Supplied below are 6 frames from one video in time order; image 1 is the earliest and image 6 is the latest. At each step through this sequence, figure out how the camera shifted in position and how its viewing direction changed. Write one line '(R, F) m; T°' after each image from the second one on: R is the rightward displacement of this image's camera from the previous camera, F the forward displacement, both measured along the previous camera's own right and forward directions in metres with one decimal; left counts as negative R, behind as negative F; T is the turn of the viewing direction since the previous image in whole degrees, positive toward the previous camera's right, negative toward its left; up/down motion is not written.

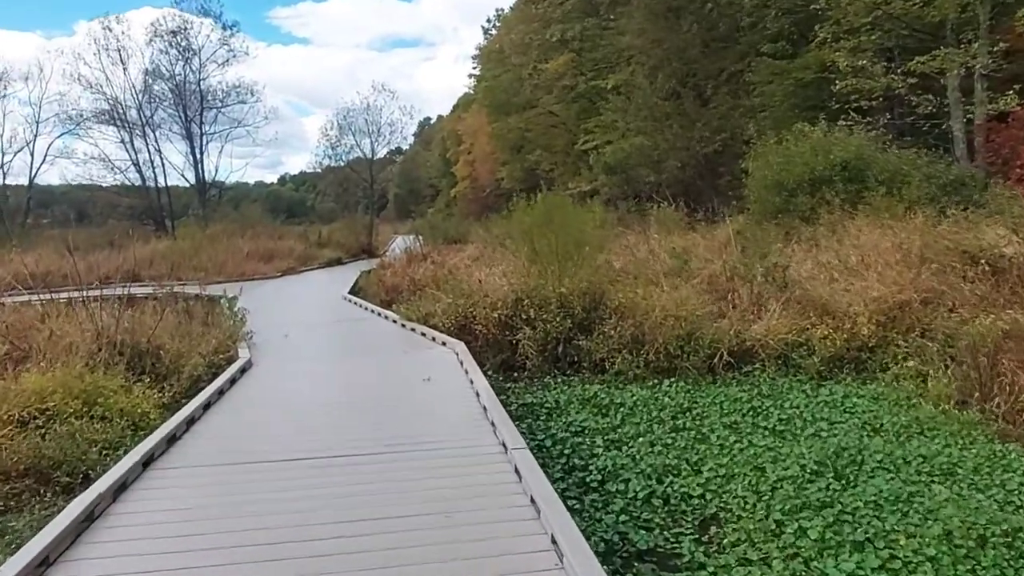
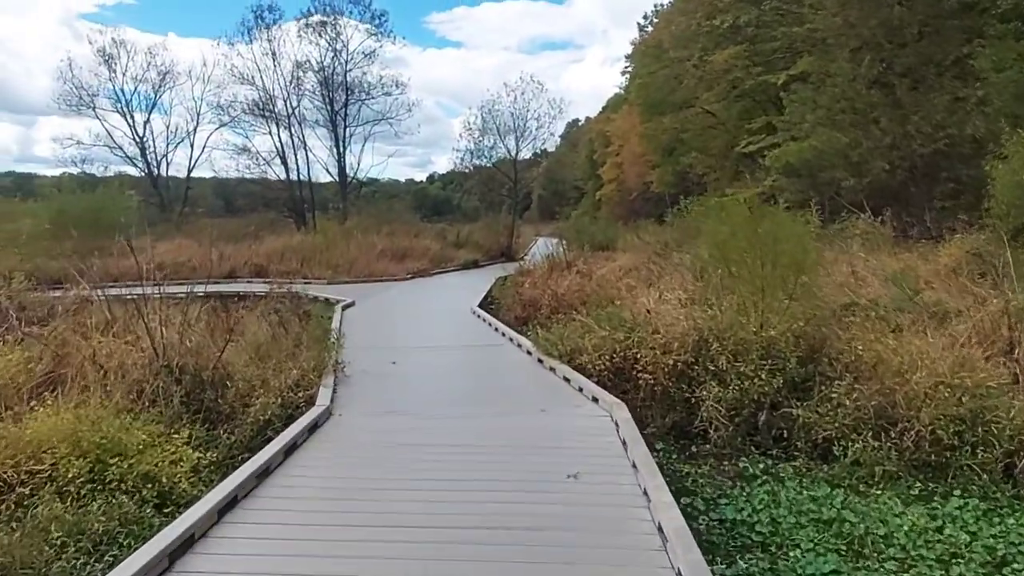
(-0.3, +1.7) m; -11°
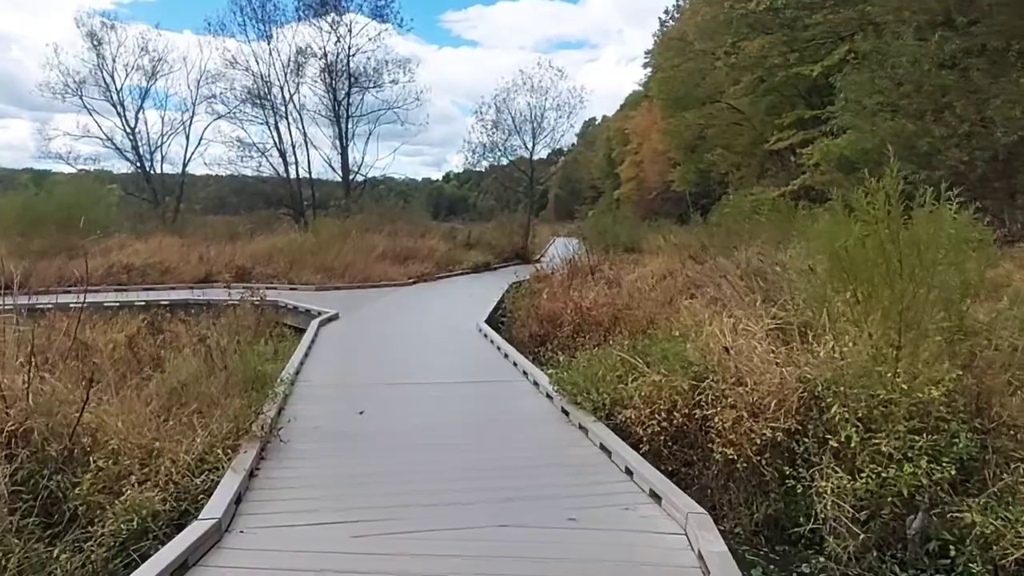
(0.0, +1.5) m; -1°
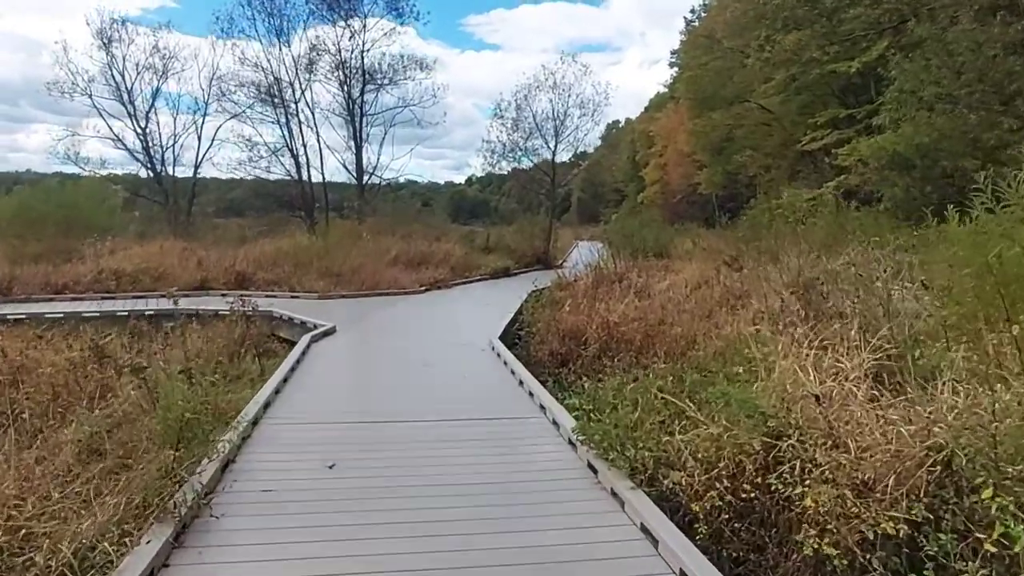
(0.0, +0.8) m; -2°
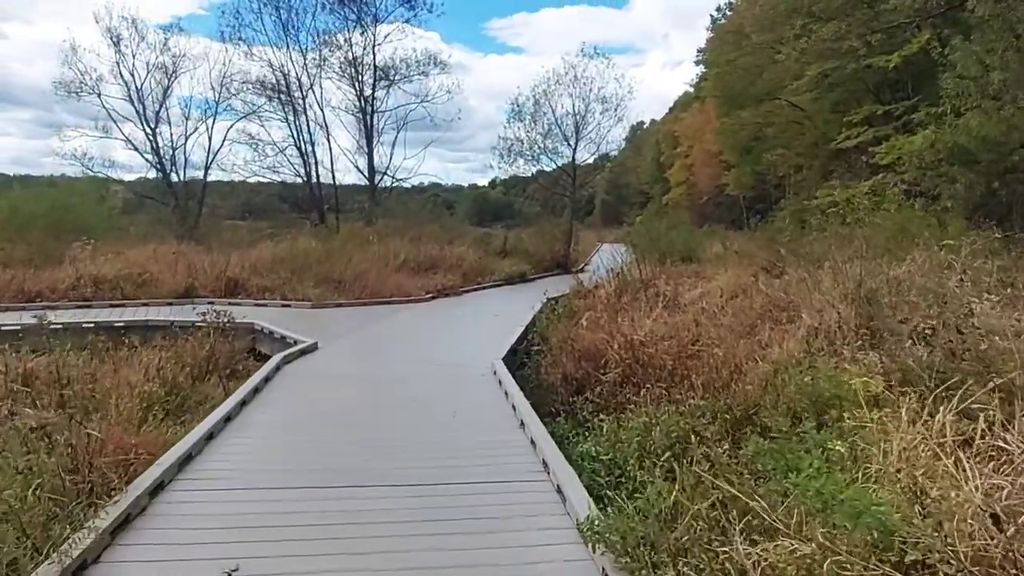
(+0.1, +0.9) m; -2°
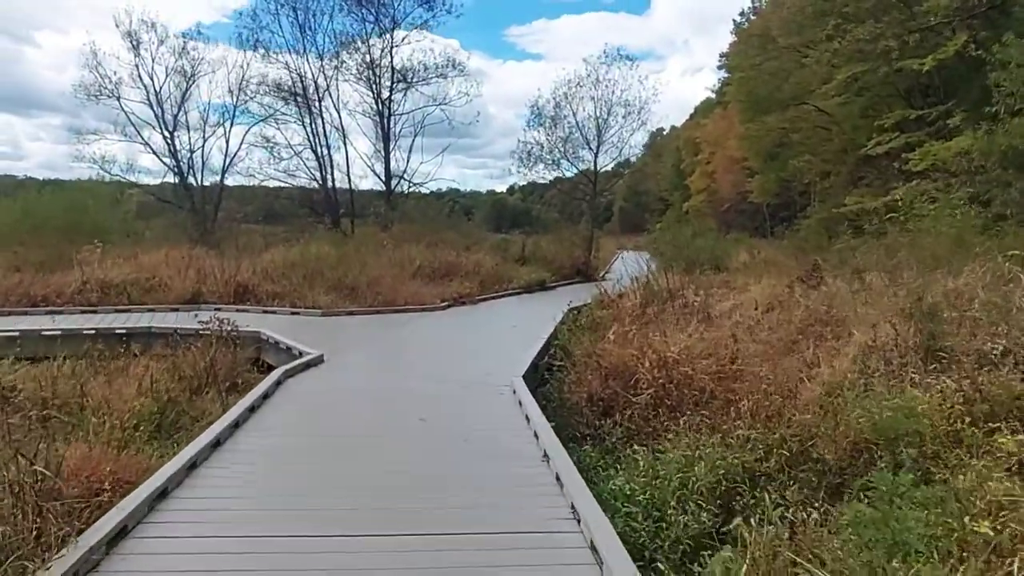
(0.0, +0.4) m; -1°
